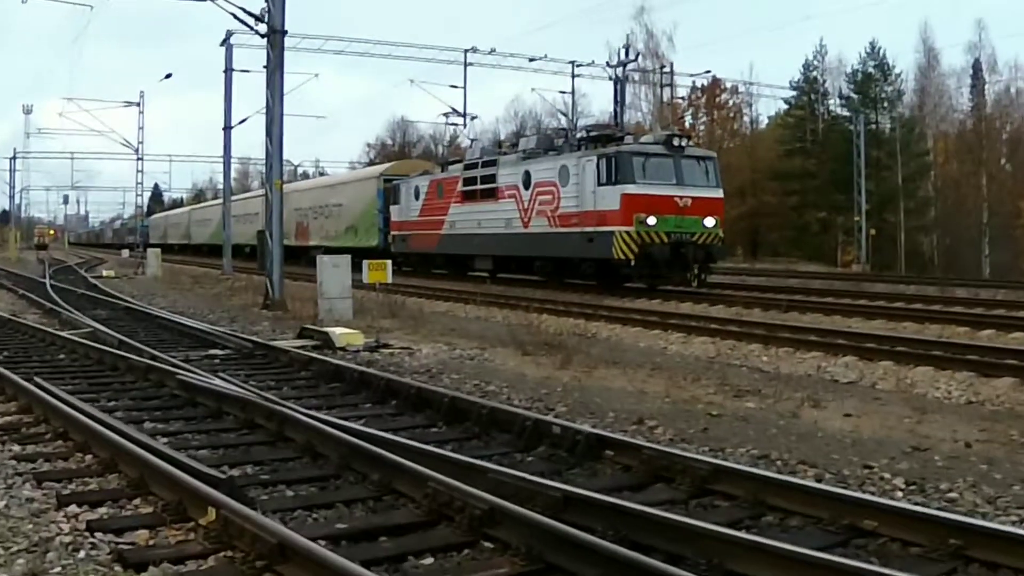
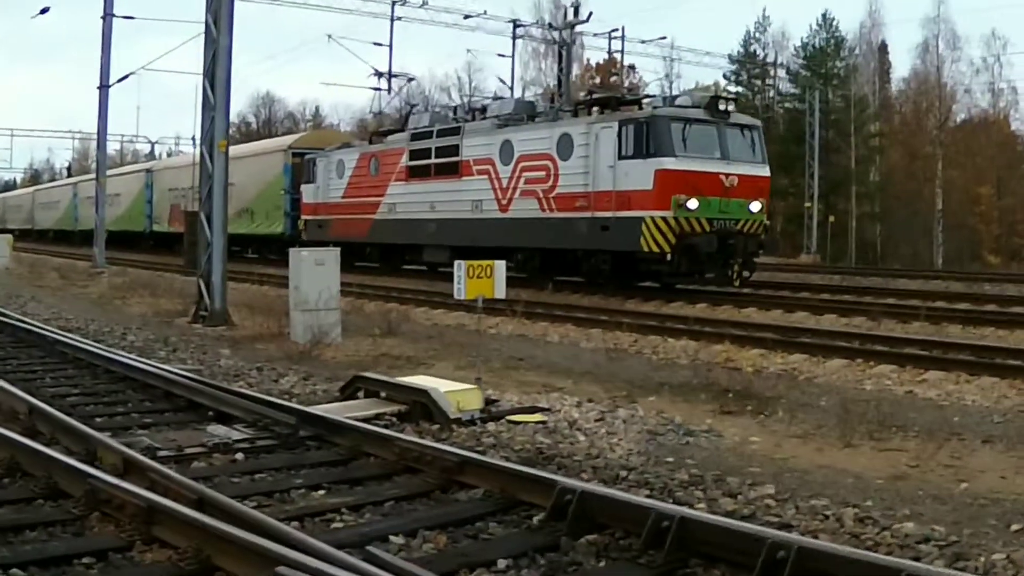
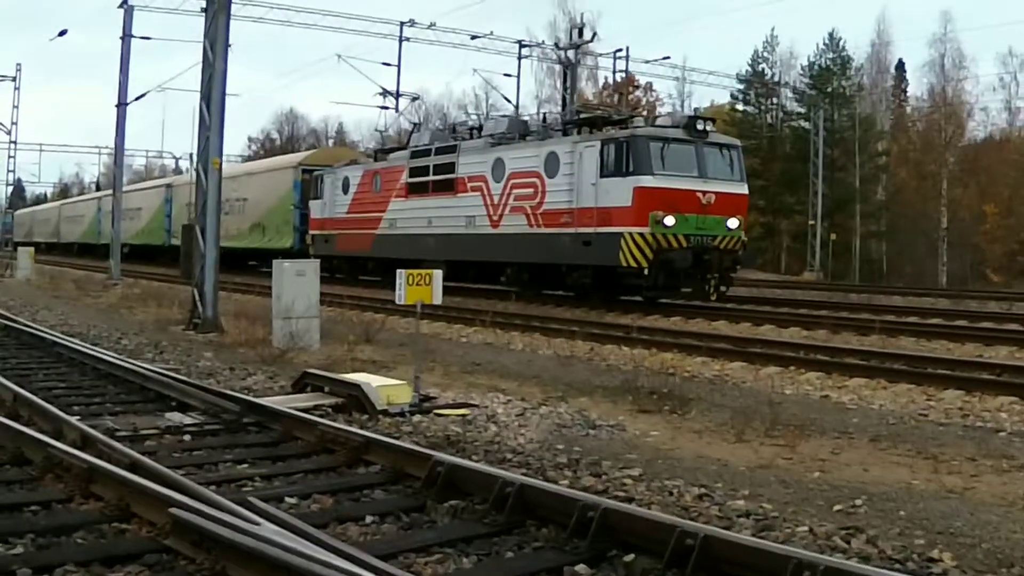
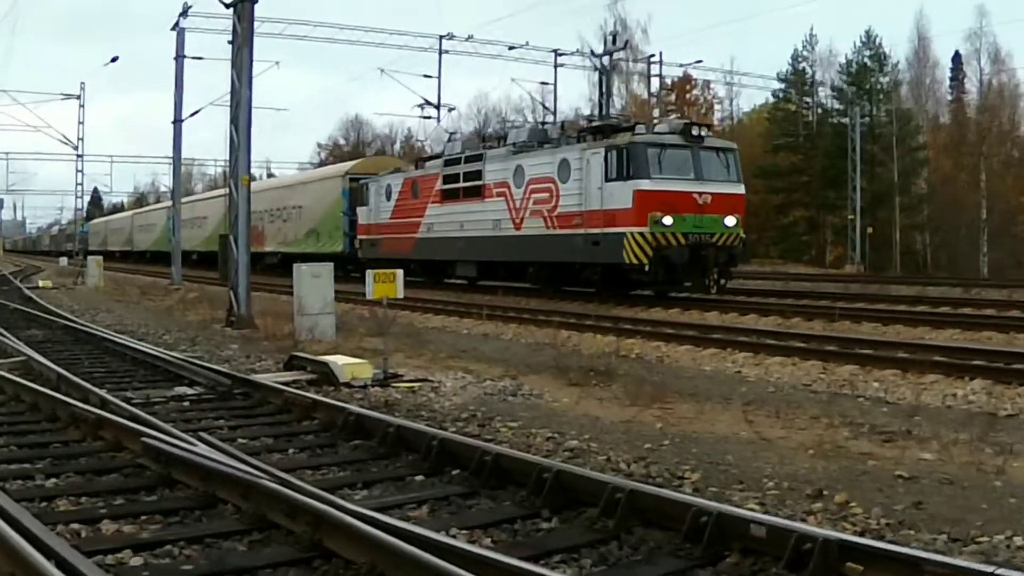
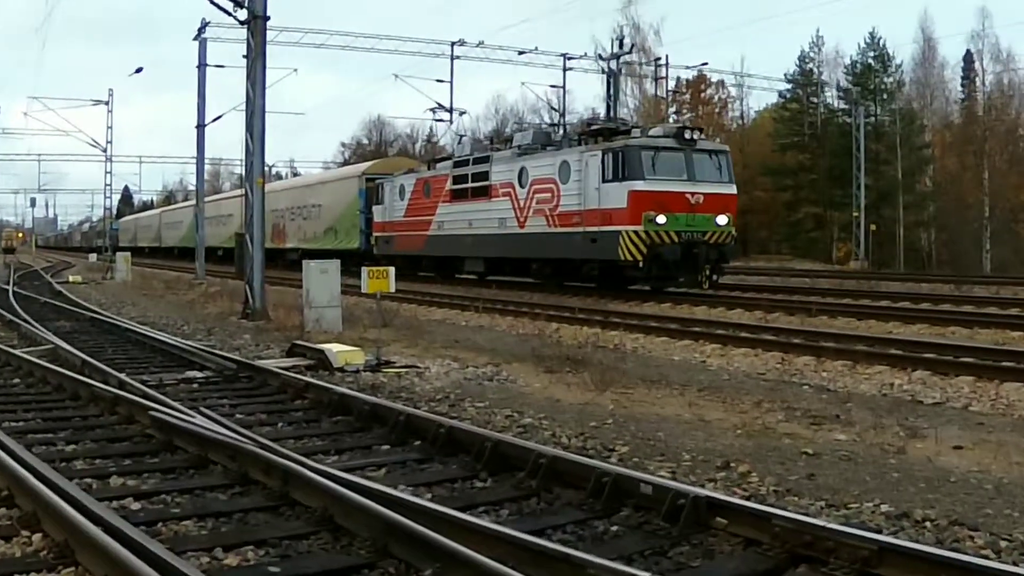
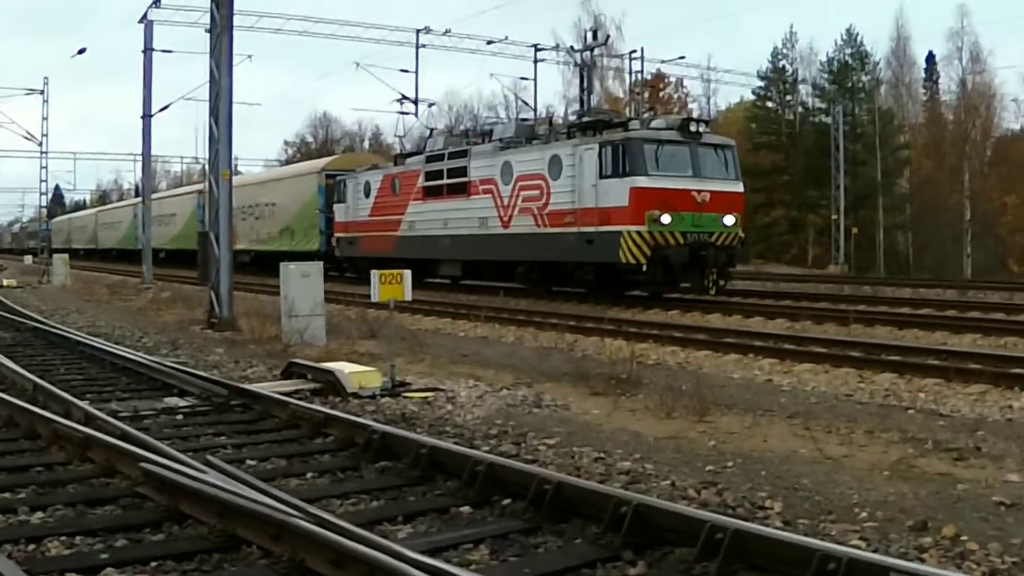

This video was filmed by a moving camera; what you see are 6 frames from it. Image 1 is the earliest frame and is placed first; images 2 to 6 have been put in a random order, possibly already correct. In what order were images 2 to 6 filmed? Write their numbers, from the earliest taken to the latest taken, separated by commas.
5, 4, 6, 3, 2
